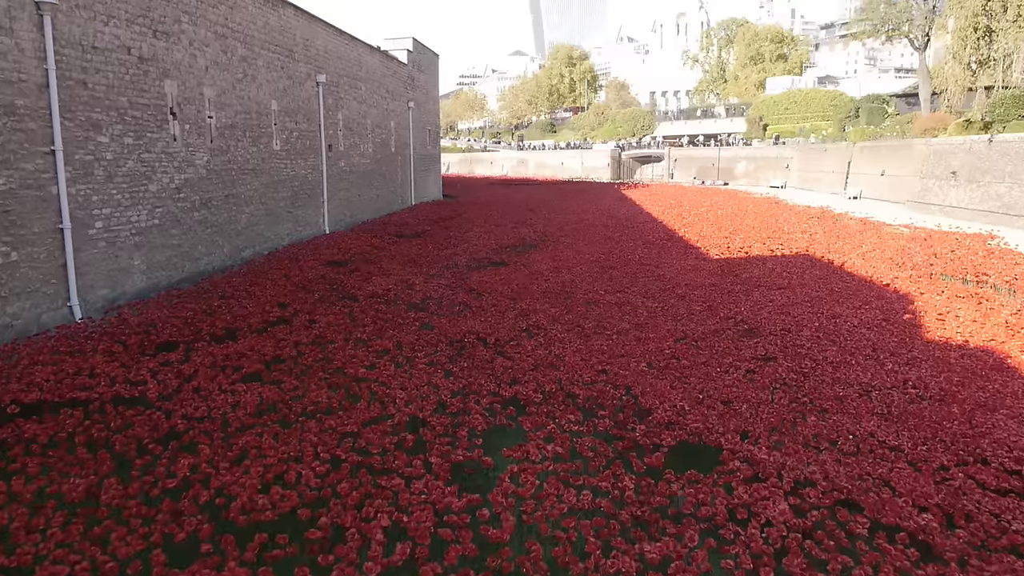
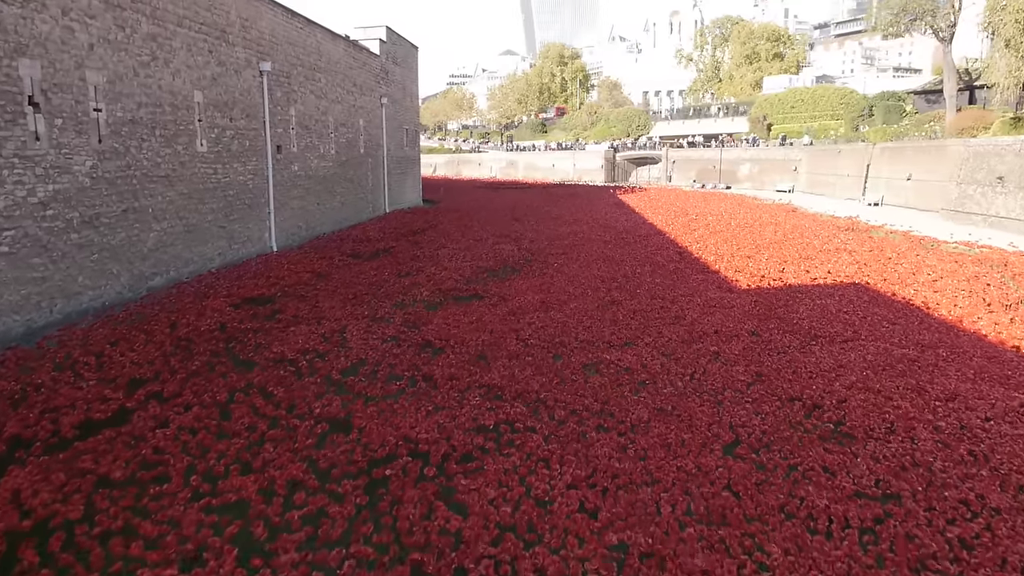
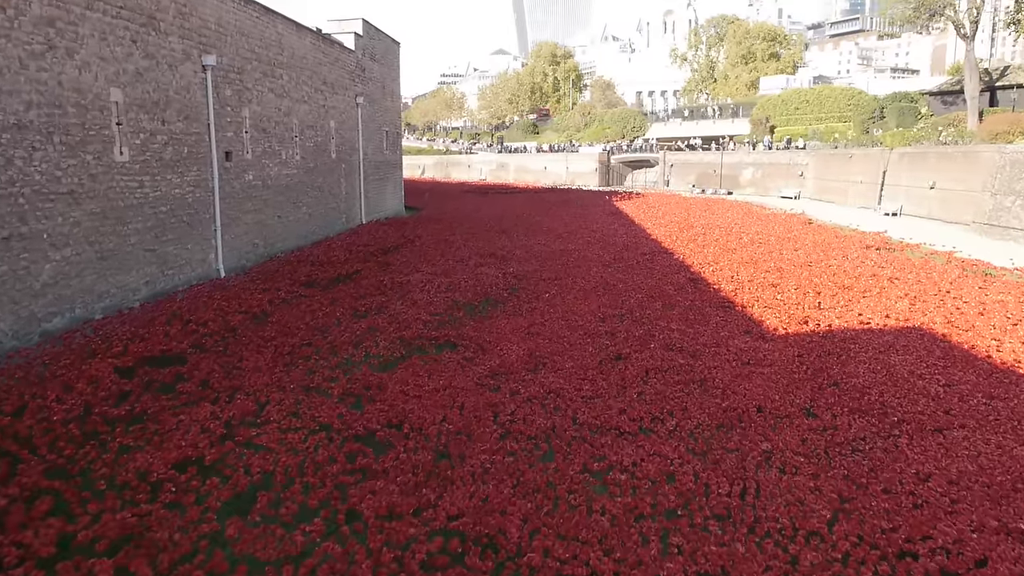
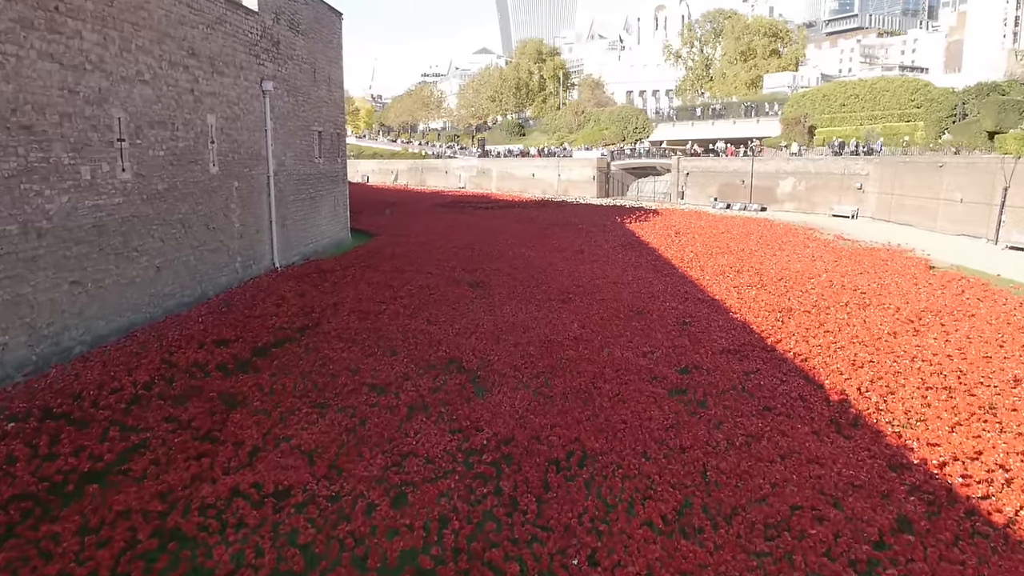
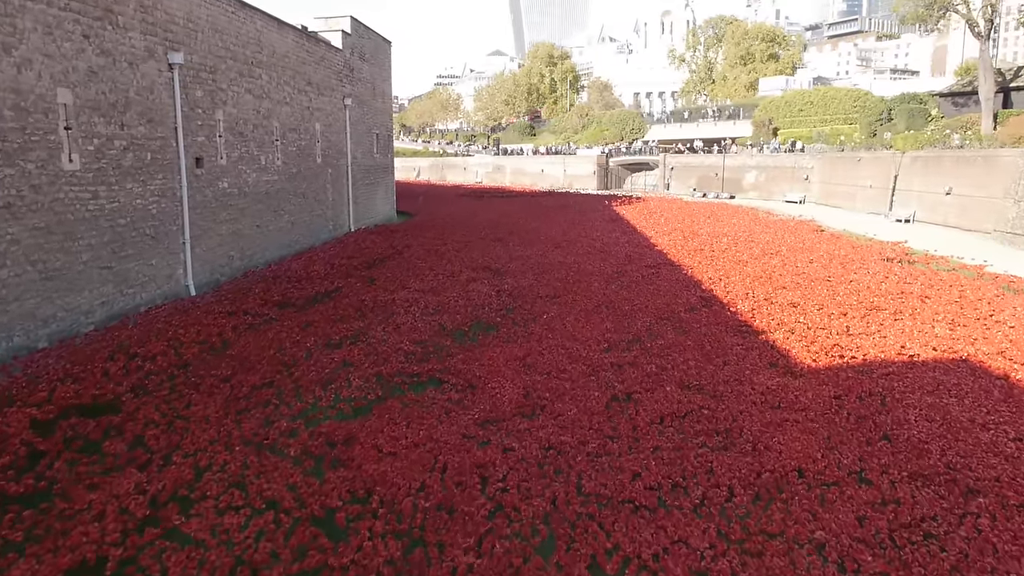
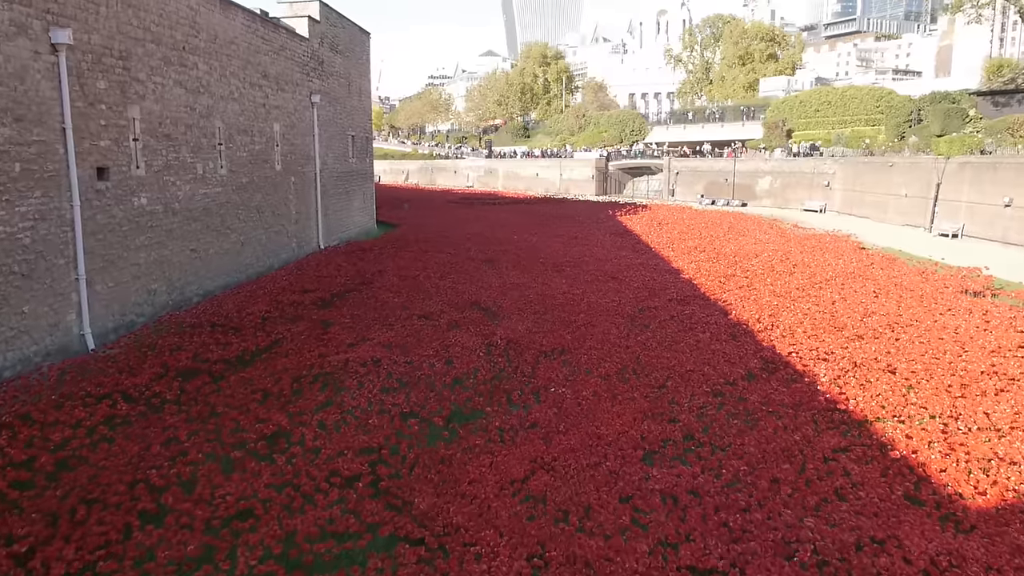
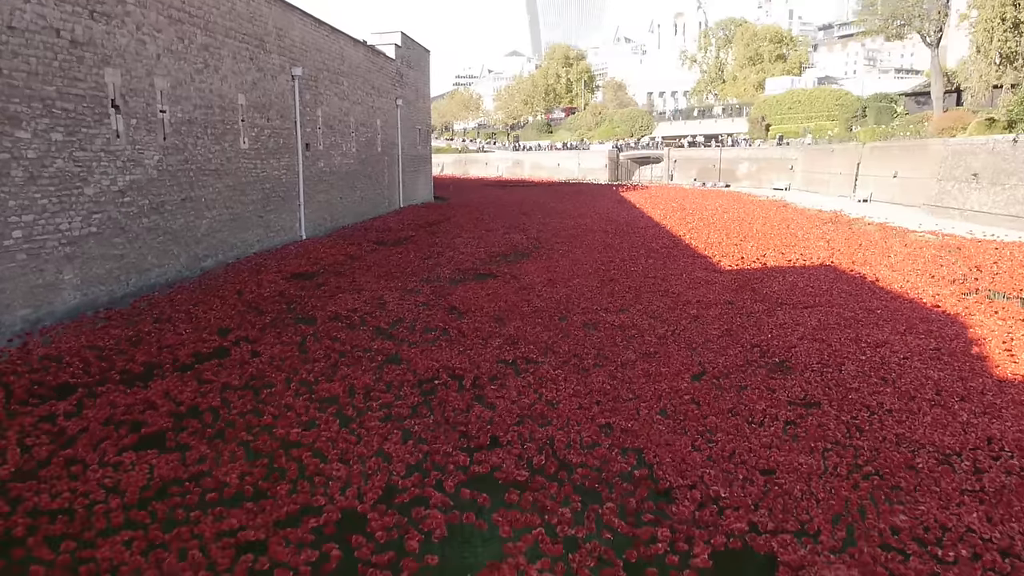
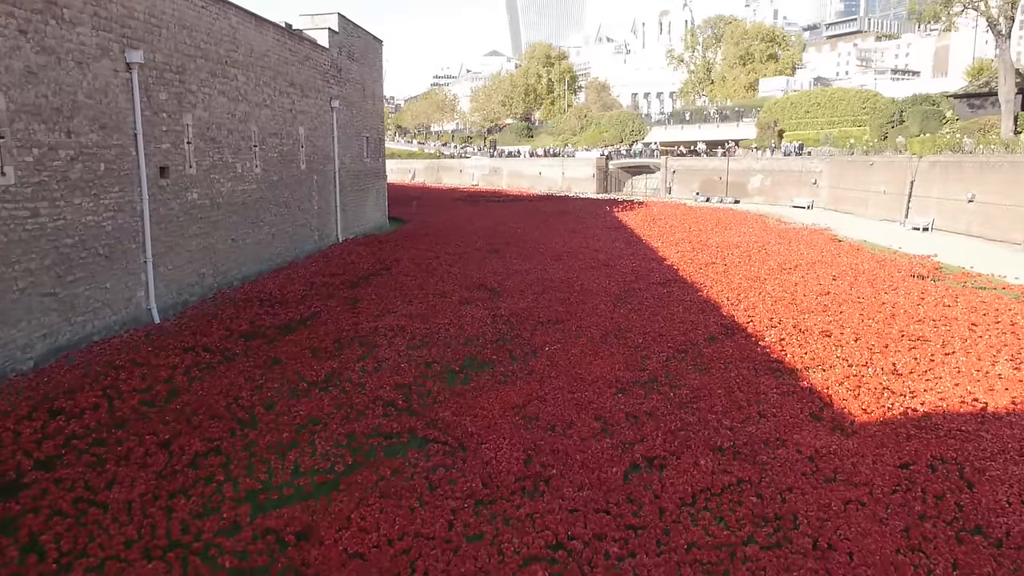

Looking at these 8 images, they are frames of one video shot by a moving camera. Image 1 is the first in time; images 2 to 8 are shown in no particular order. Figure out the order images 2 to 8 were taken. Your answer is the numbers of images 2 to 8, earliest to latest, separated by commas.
7, 2, 3, 5, 8, 6, 4
